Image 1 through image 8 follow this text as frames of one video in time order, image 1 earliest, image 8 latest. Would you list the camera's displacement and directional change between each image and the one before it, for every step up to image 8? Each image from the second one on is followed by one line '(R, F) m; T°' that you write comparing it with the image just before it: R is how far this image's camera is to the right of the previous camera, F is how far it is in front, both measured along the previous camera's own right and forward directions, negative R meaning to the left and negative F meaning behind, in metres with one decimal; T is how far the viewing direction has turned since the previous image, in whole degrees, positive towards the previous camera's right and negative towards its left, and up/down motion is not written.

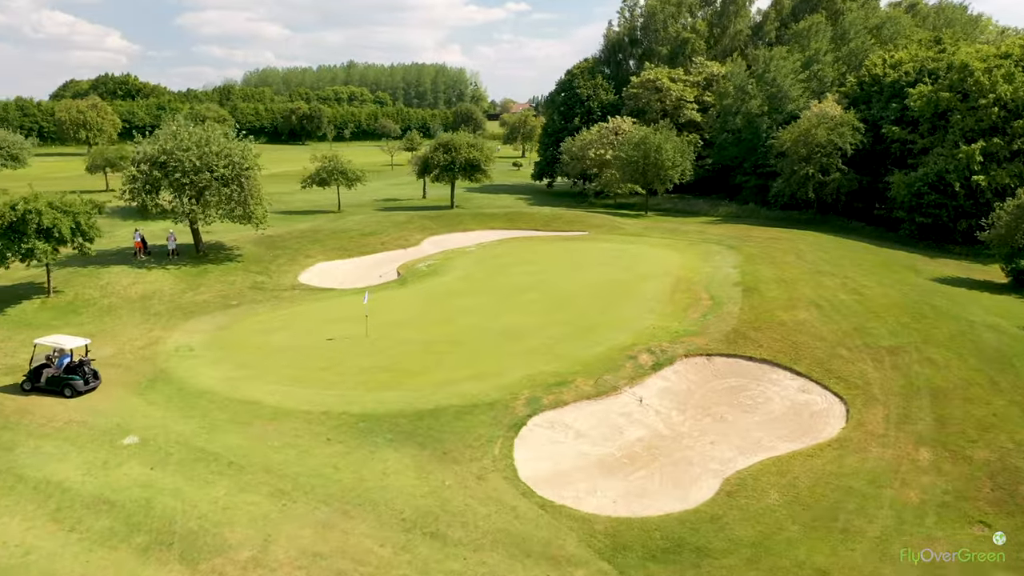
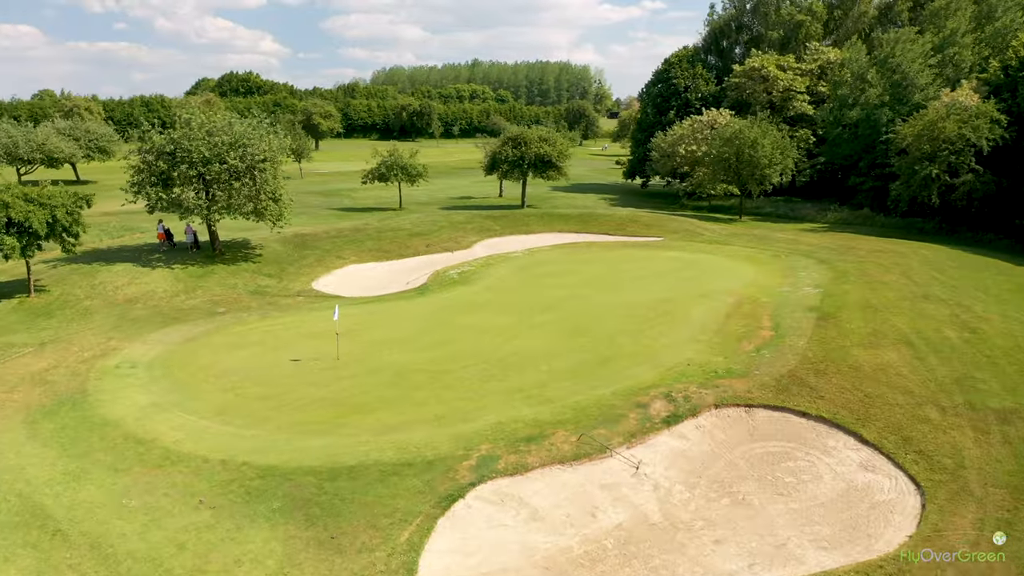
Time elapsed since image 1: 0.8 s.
(+3.7, +5.7) m; -9°
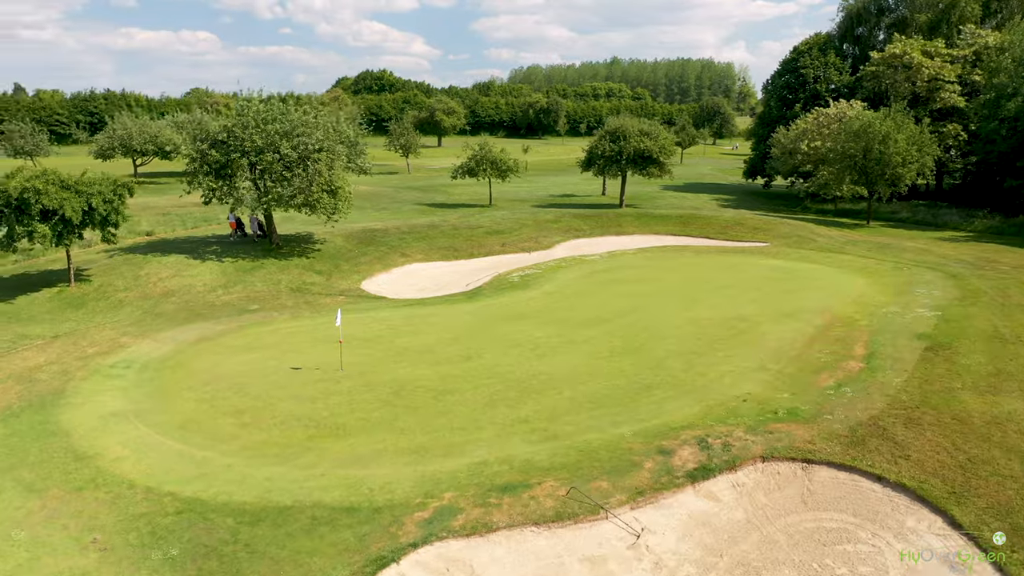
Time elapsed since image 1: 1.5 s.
(+2.8, +3.8) m; -10°
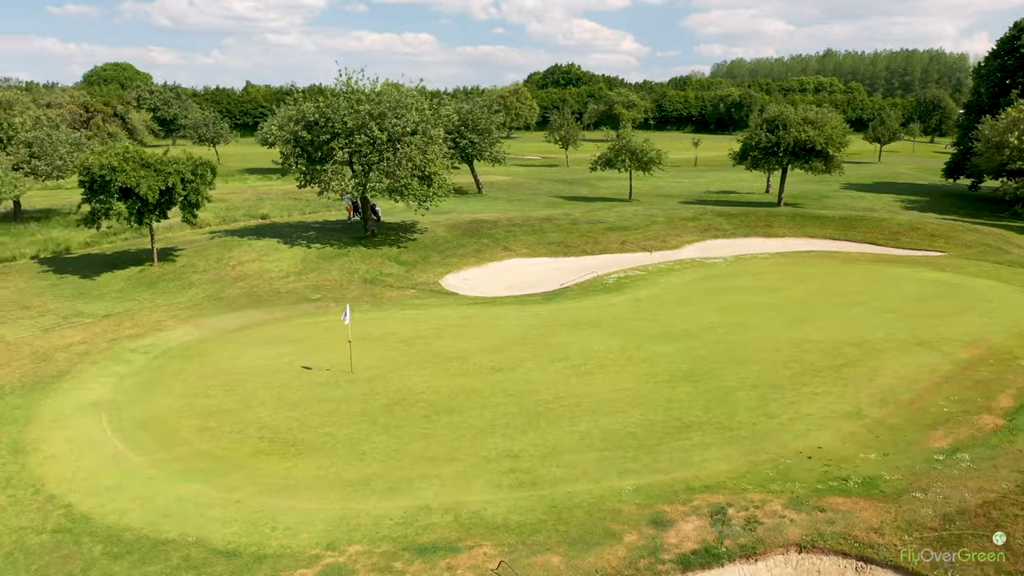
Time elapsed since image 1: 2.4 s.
(+3.6, +4.0) m; -14°
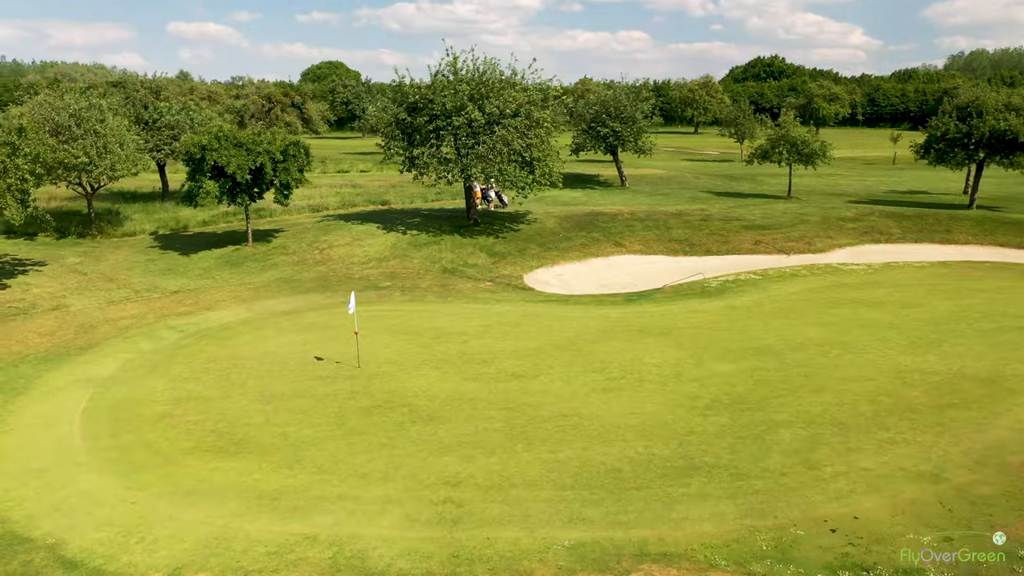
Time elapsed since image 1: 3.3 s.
(+3.6, +3.1) m; -14°
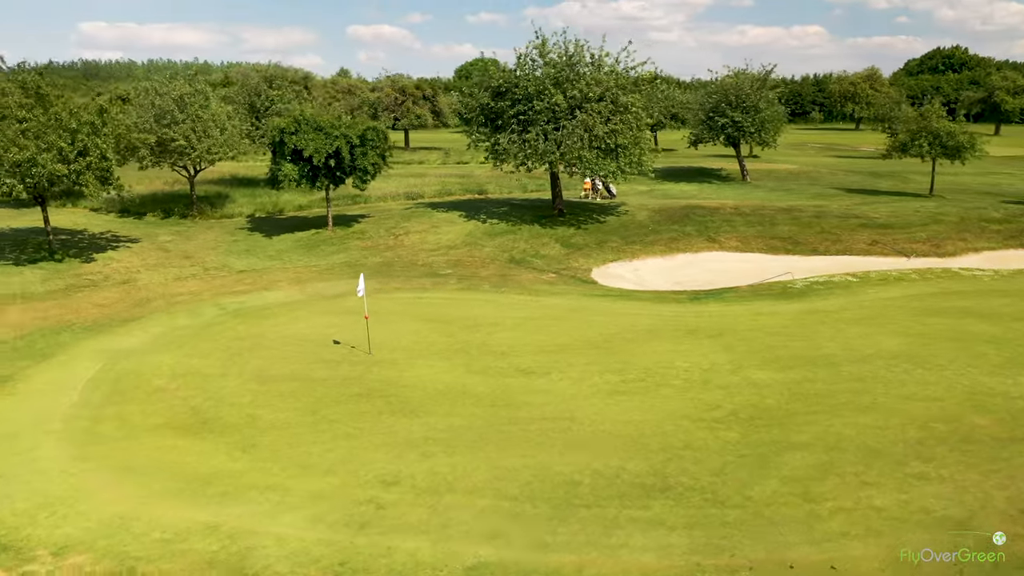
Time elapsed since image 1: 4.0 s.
(+2.7, +1.6) m; -11°
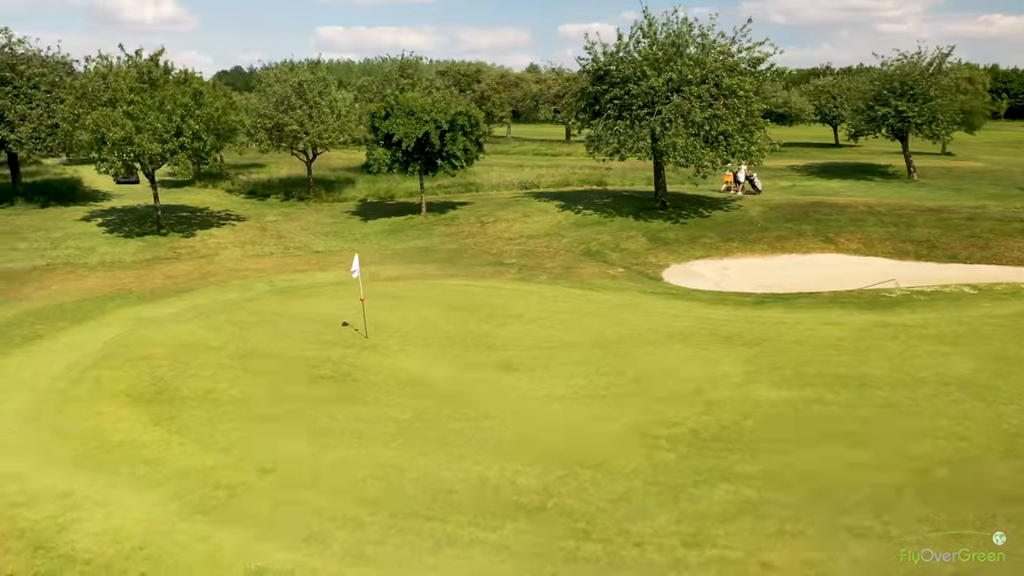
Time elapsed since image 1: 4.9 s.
(+3.7, +1.7) m; -14°
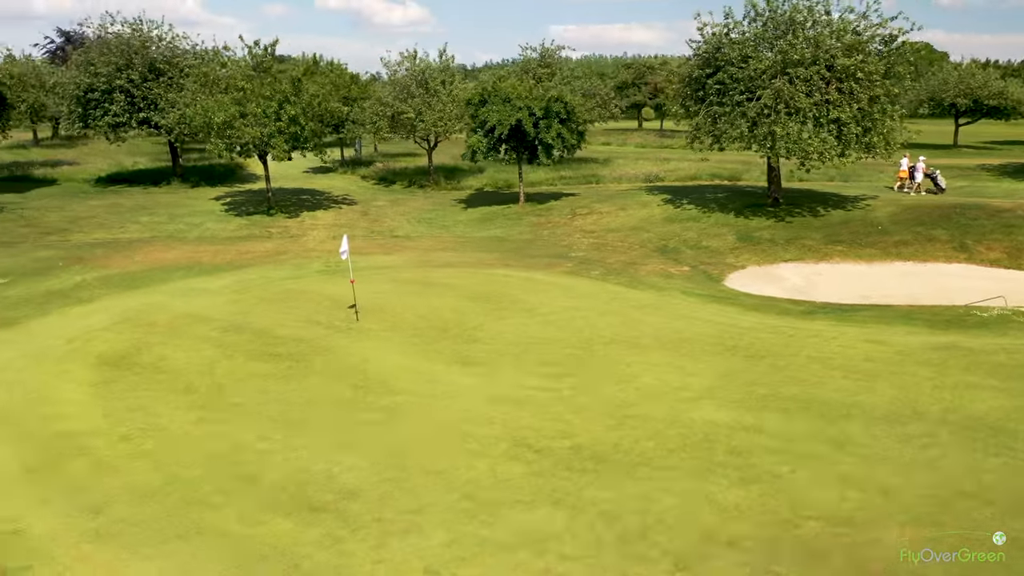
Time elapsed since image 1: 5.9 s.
(+4.2, +1.5) m; -15°
